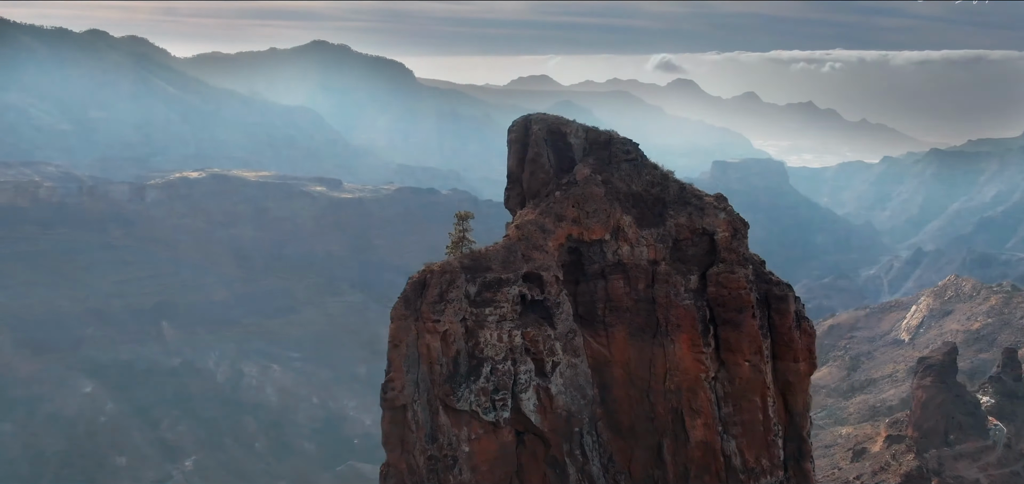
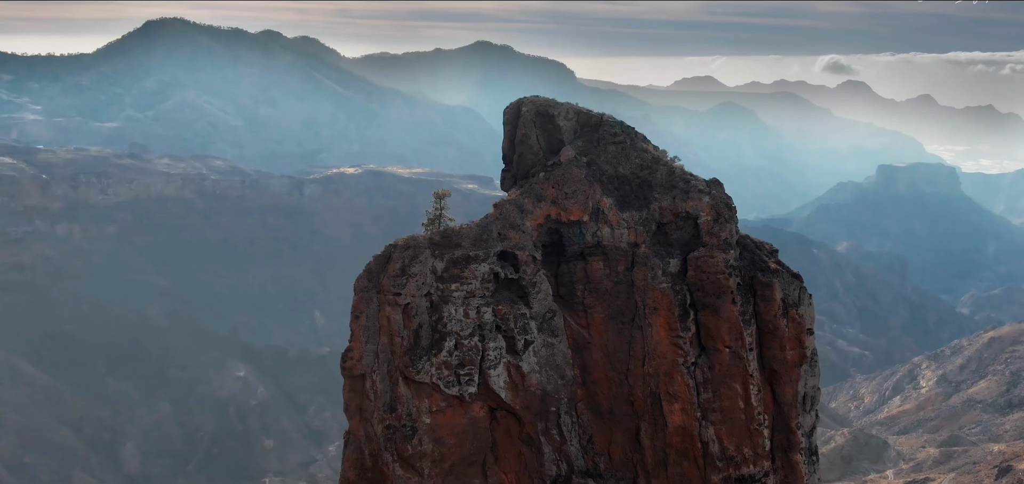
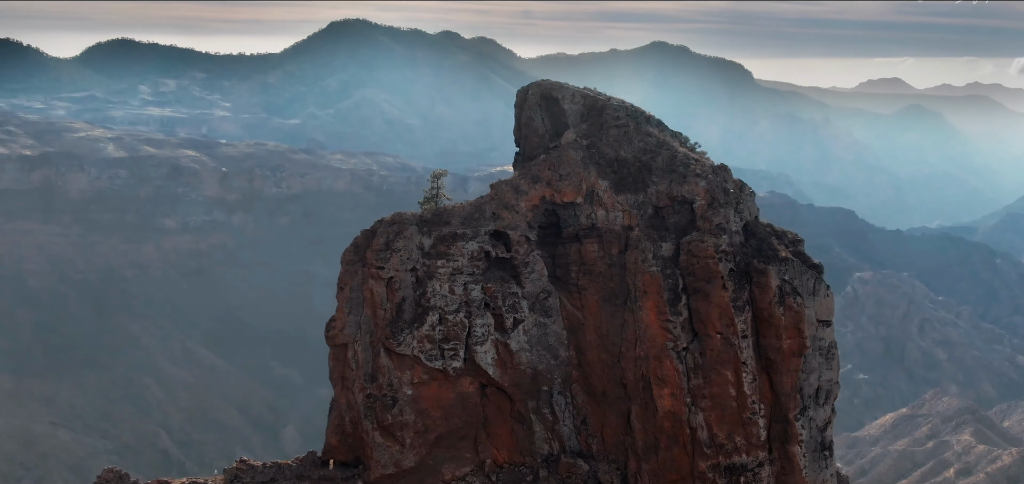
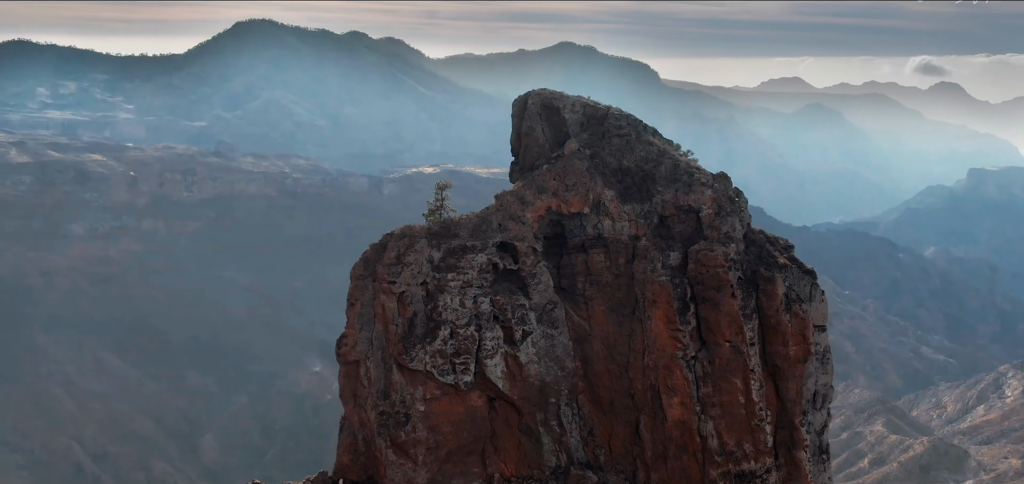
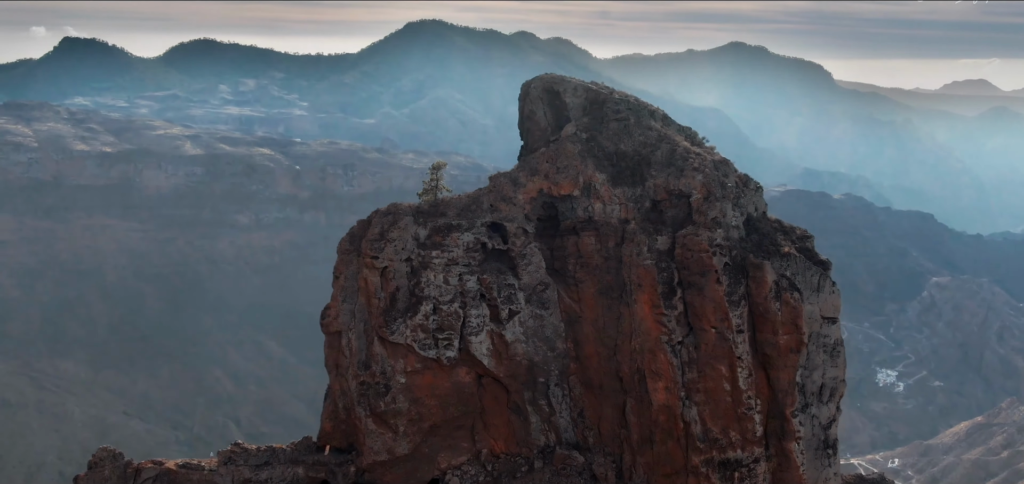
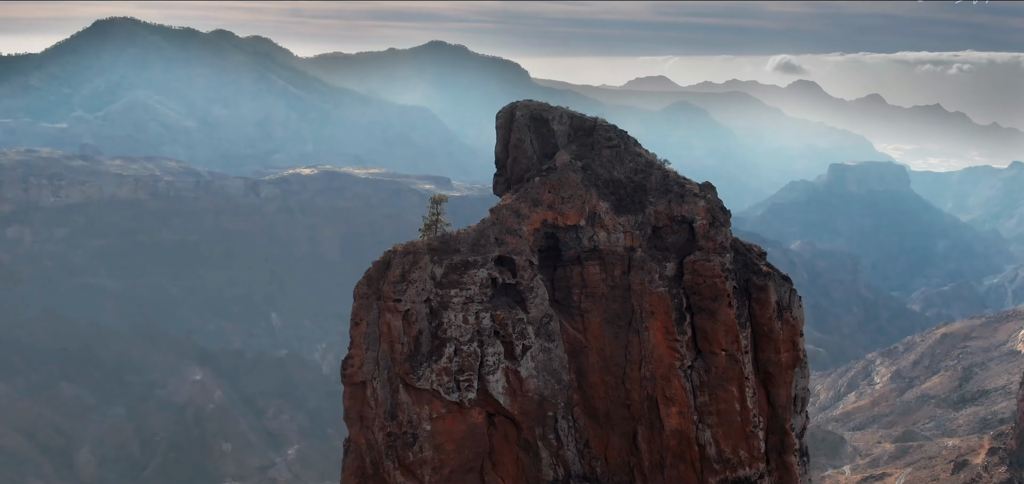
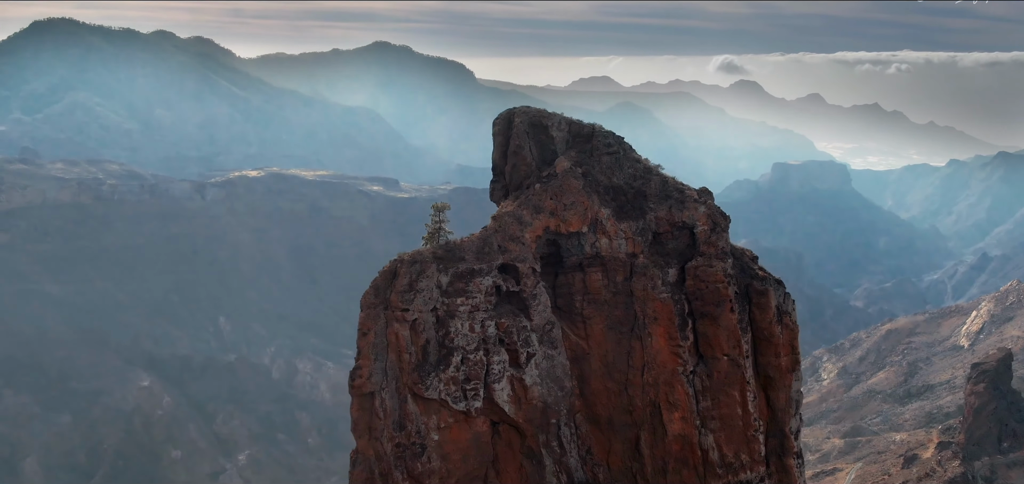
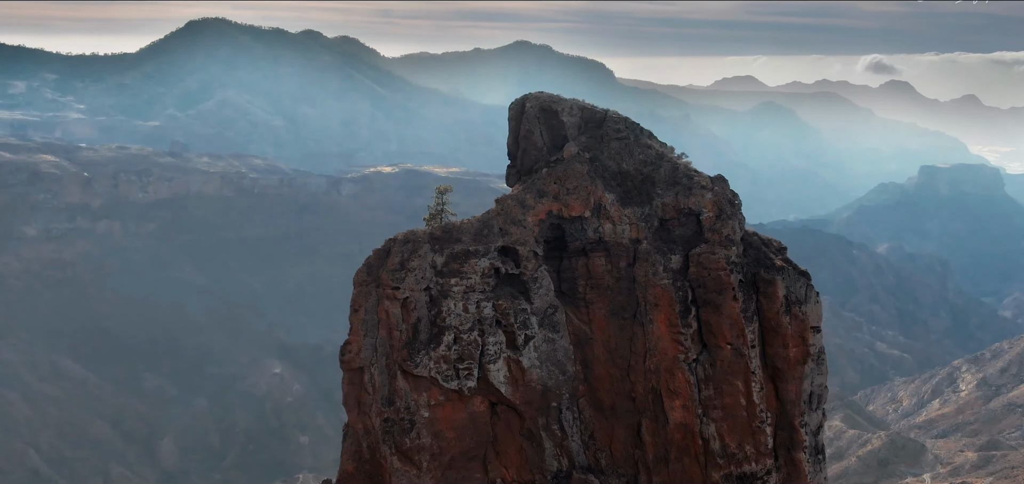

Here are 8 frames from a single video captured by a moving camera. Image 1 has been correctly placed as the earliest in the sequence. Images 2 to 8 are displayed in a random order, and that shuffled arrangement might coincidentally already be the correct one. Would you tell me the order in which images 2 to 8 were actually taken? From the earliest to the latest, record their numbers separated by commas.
7, 6, 2, 8, 4, 3, 5
